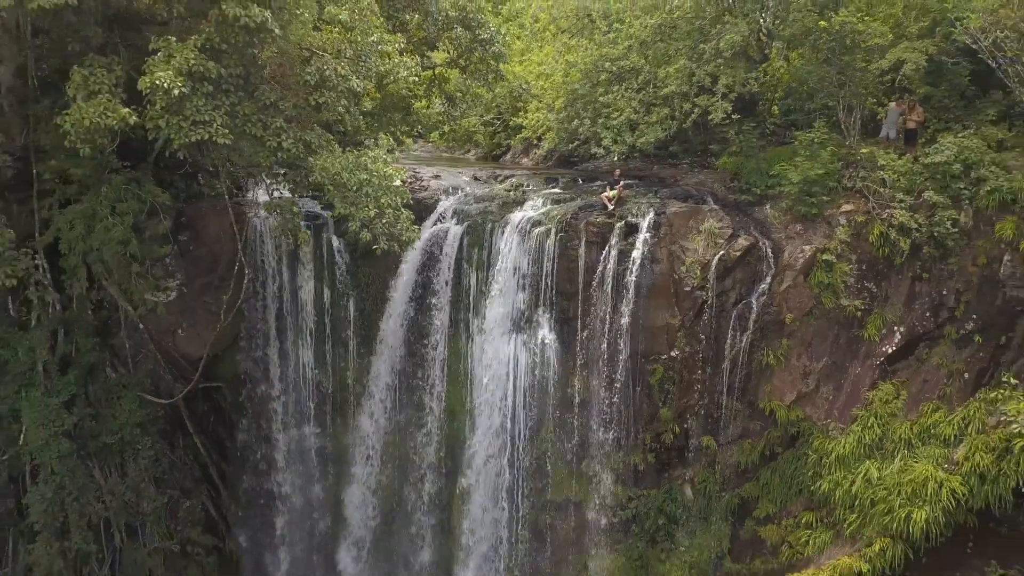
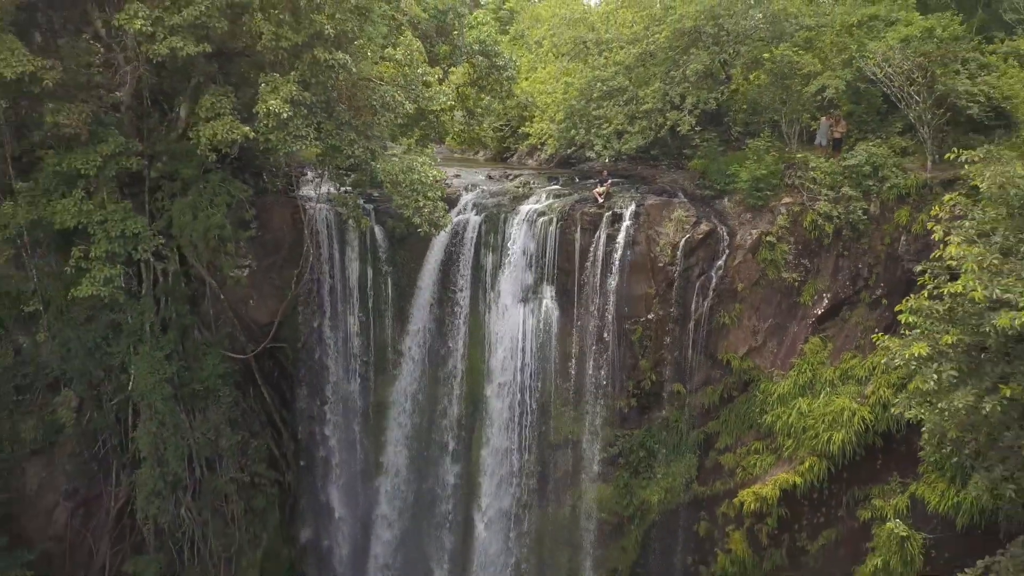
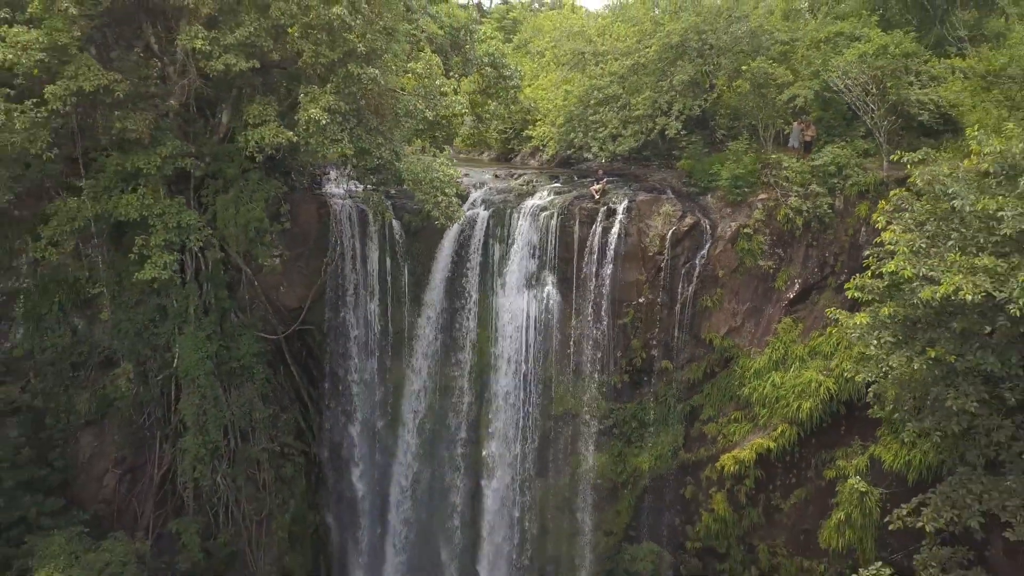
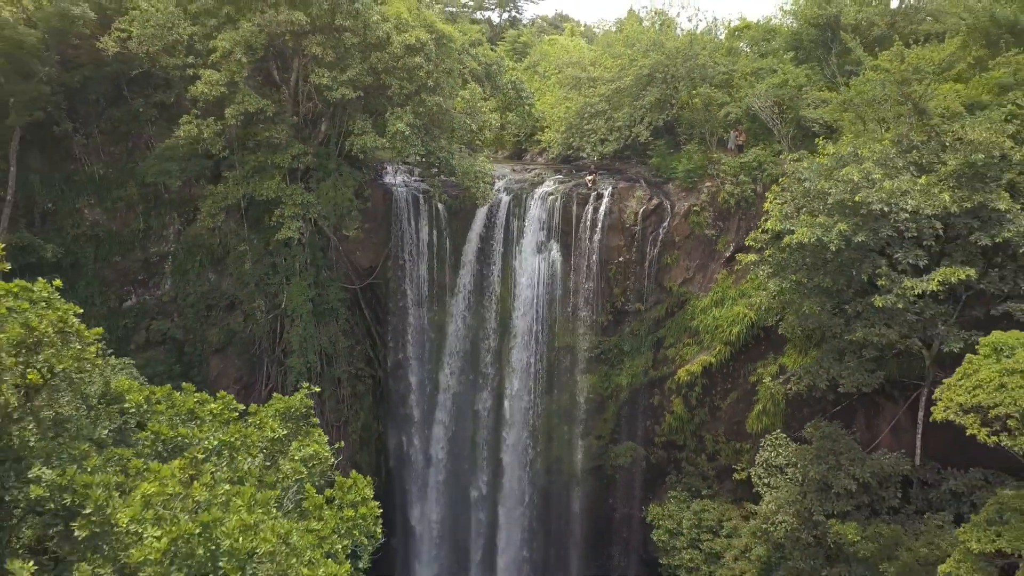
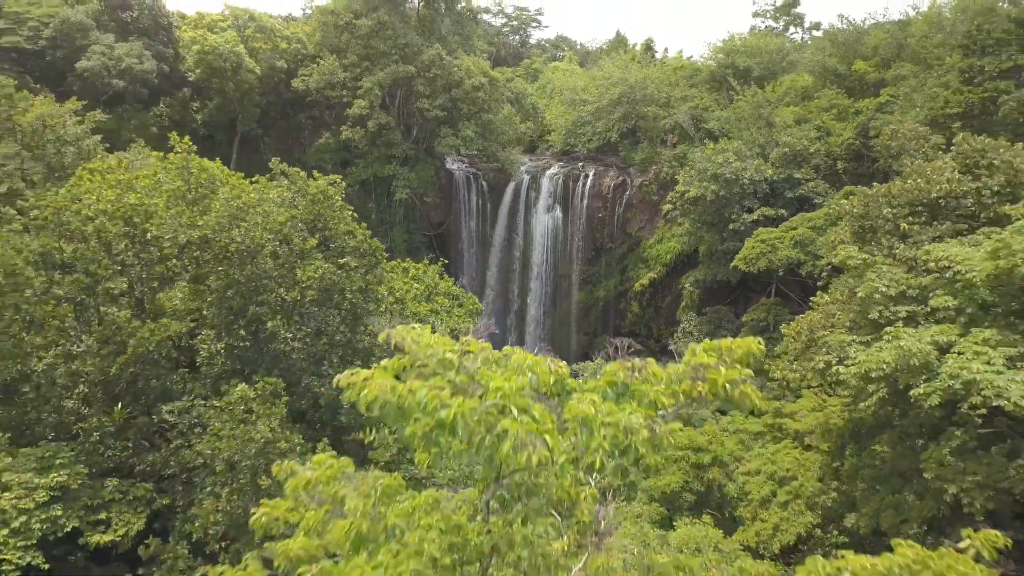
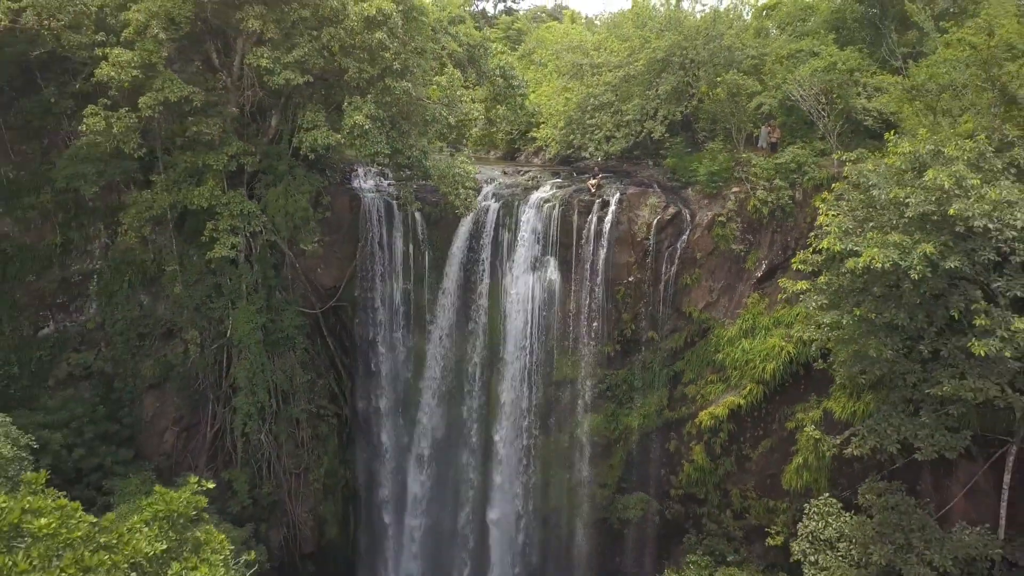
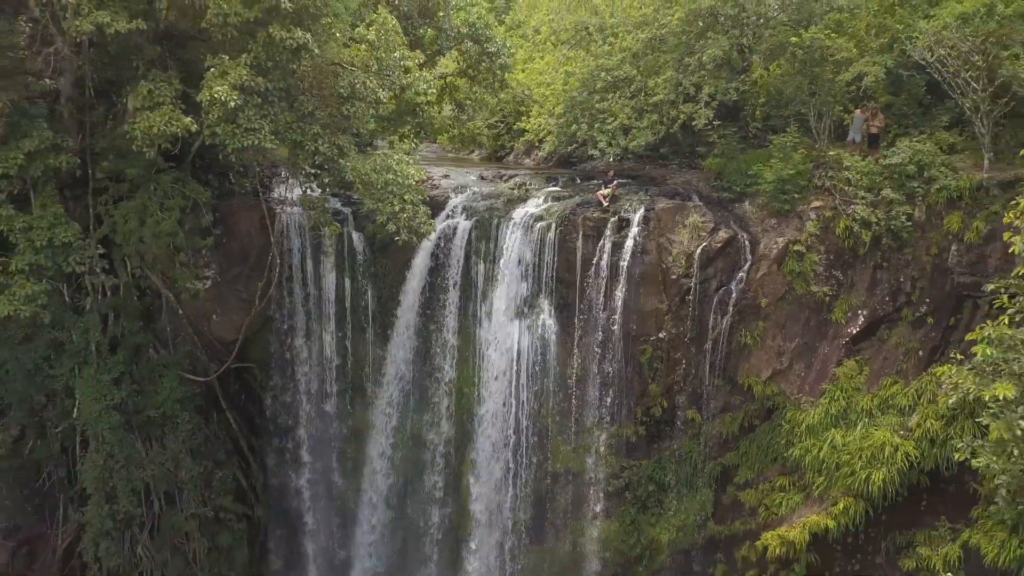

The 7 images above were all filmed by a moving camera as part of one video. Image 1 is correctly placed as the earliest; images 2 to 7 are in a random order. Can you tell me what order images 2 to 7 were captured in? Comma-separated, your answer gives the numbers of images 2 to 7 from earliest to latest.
7, 2, 3, 6, 4, 5
